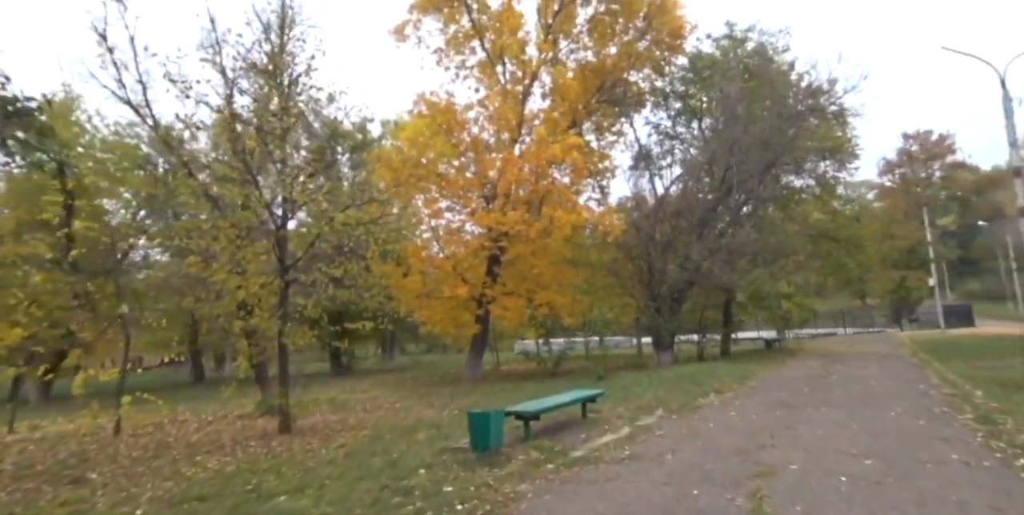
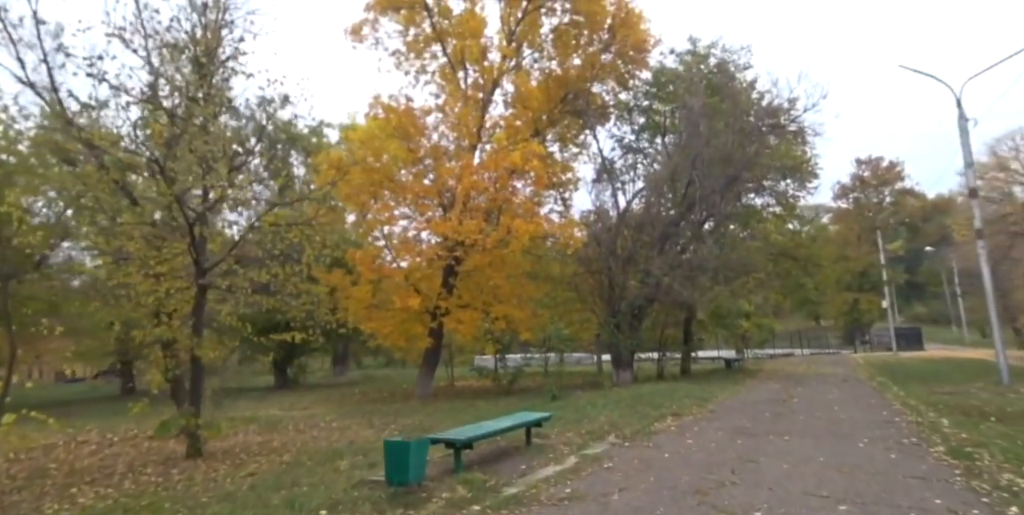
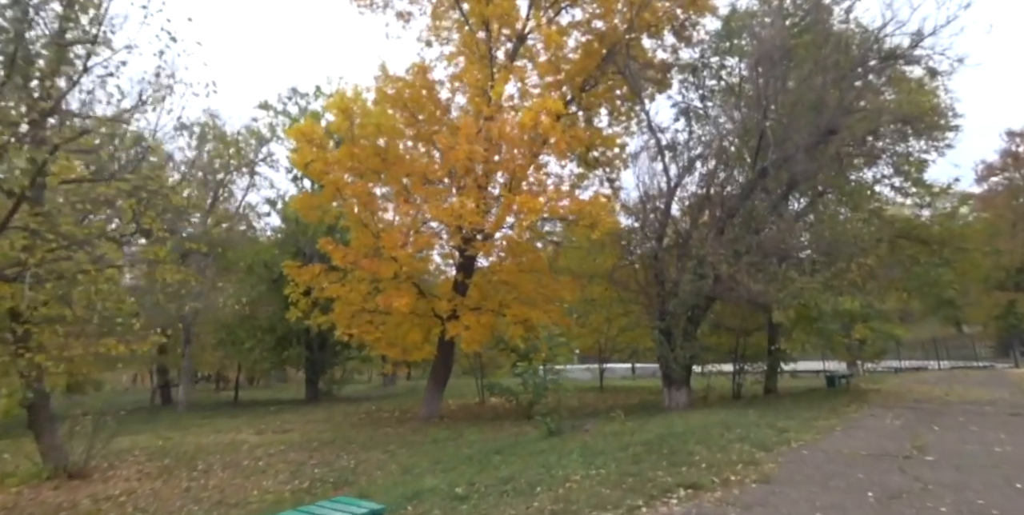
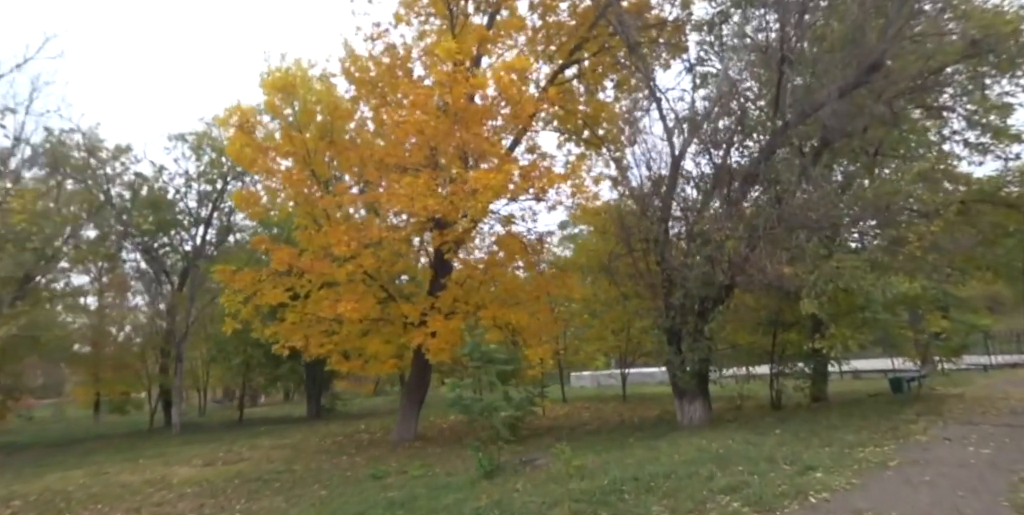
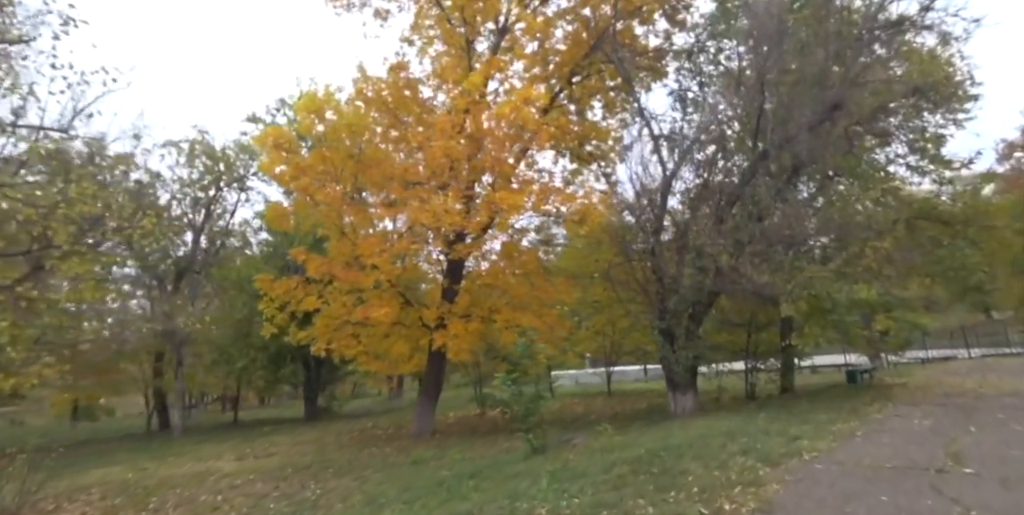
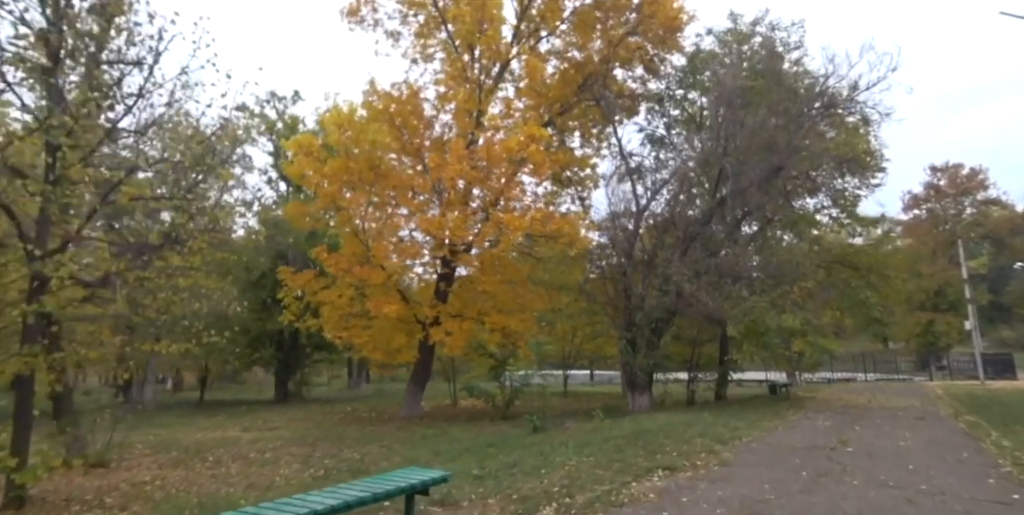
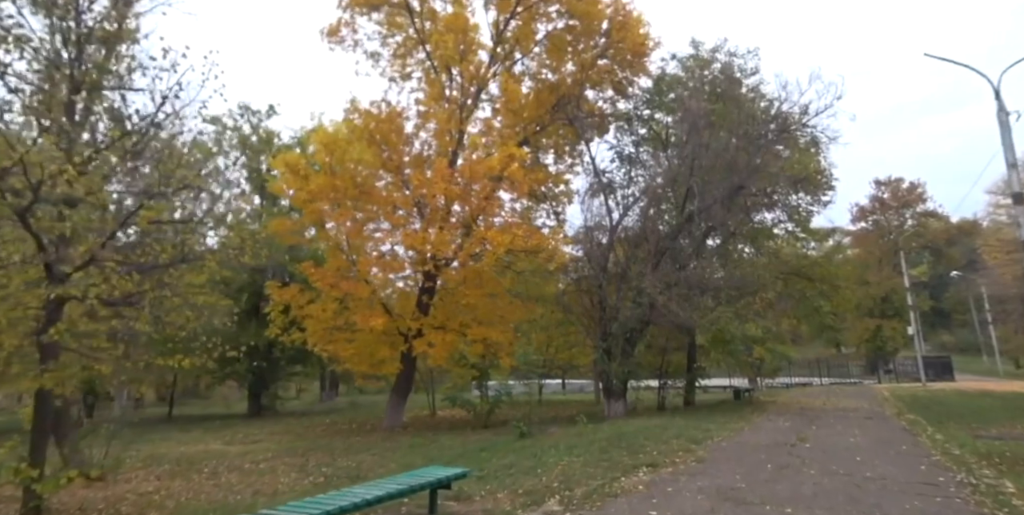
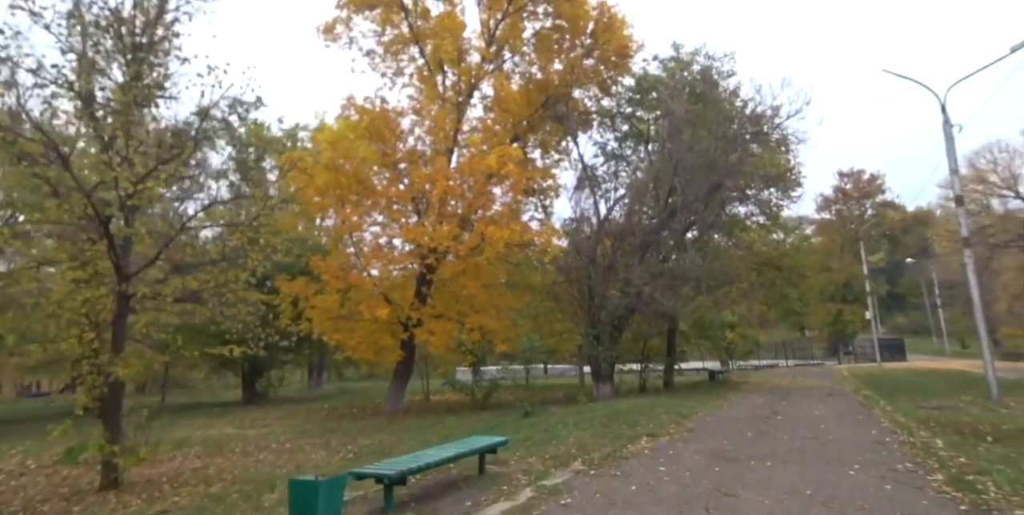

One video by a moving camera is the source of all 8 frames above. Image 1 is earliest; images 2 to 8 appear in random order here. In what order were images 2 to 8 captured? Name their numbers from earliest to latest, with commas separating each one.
2, 8, 7, 6, 3, 5, 4
